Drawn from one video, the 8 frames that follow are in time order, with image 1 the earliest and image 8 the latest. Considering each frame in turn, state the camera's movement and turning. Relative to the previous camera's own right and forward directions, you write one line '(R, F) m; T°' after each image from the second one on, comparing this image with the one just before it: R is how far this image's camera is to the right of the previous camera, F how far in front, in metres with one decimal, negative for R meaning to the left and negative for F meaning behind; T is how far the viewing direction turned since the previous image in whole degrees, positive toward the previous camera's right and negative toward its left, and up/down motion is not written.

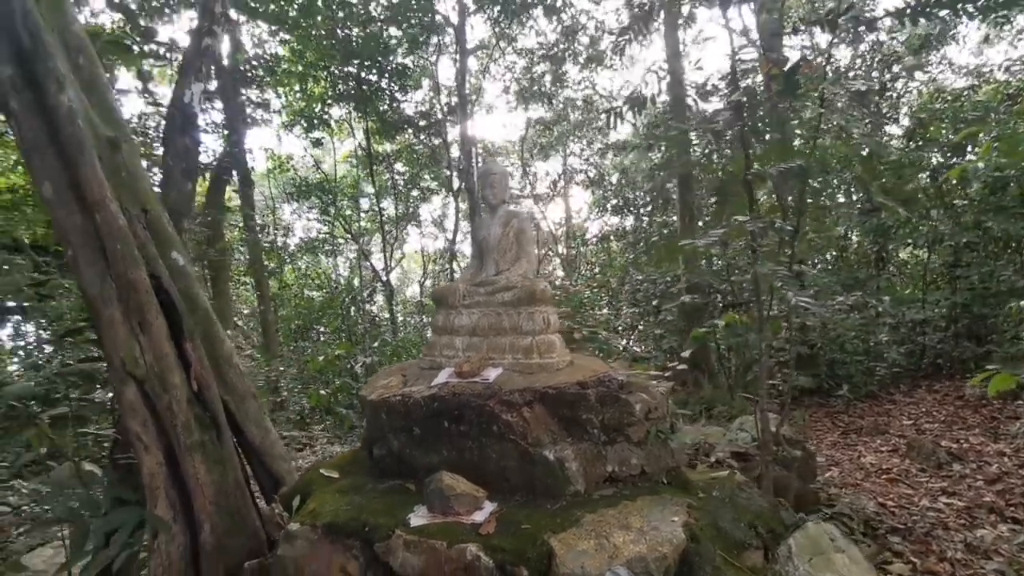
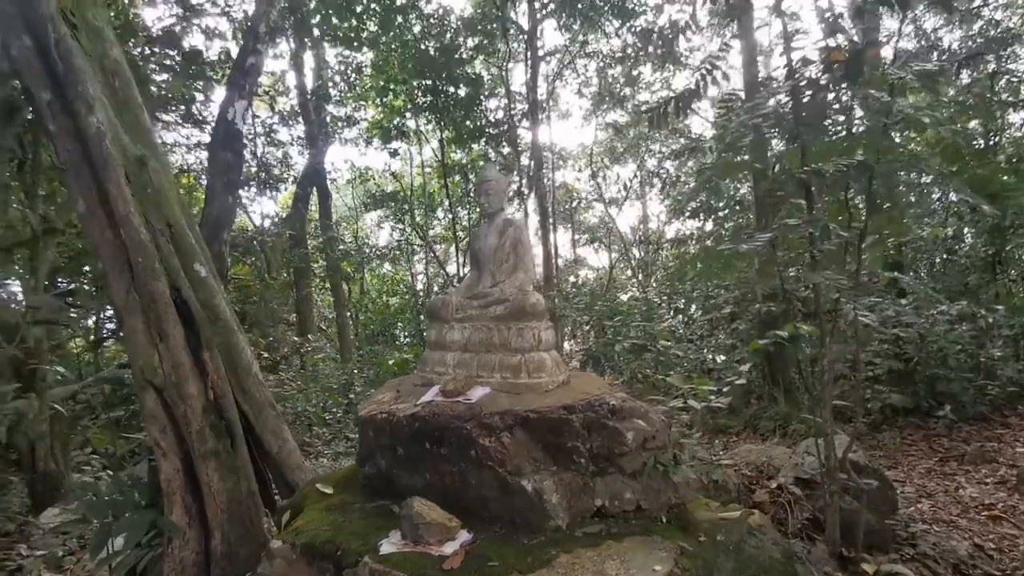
(+0.3, +0.2) m; -8°
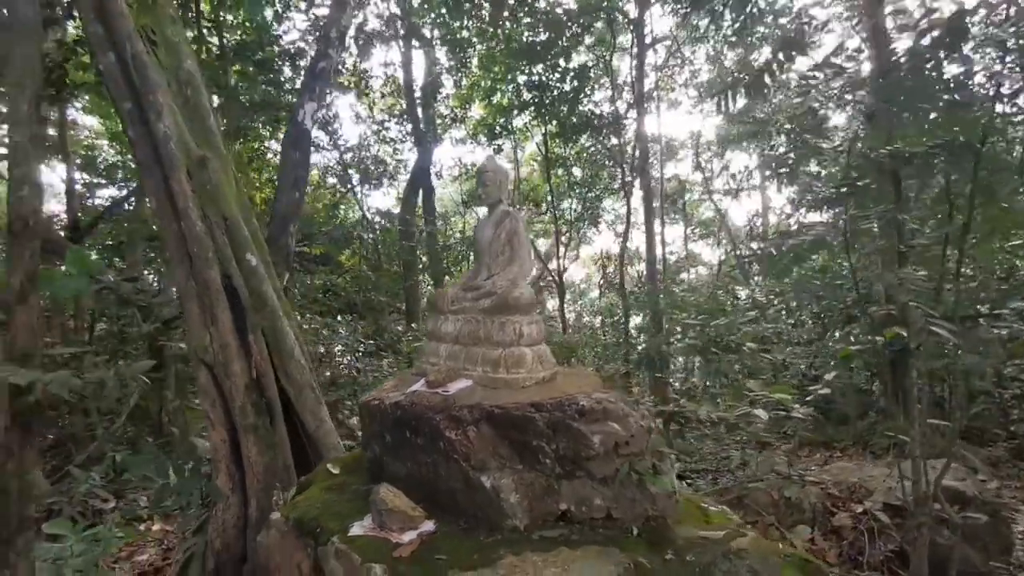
(+0.5, +0.1) m; -12°
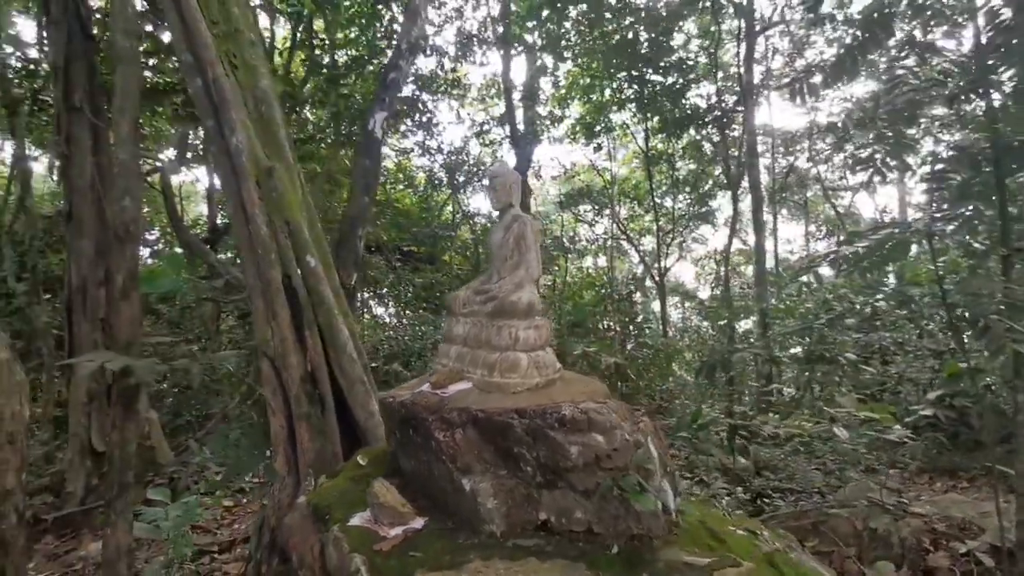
(+0.4, 0.0) m; -11°
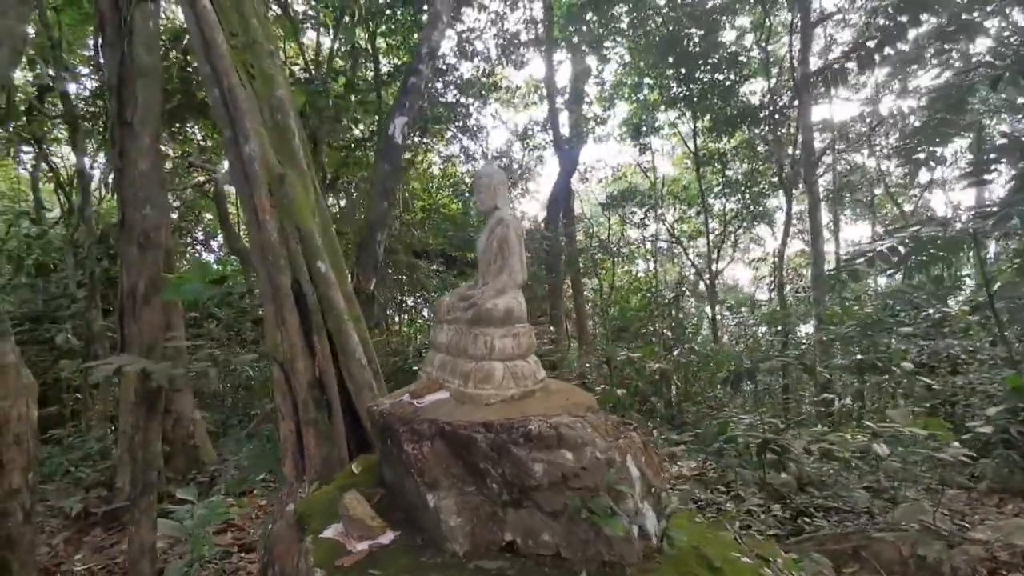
(+0.3, +0.1) m; -5°
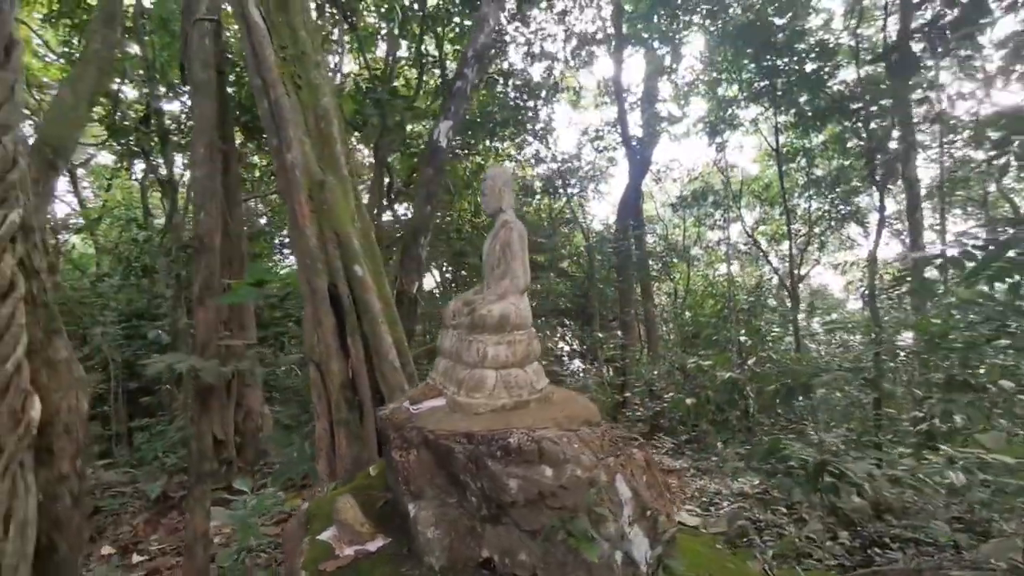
(+0.3, +0.1) m; -8°
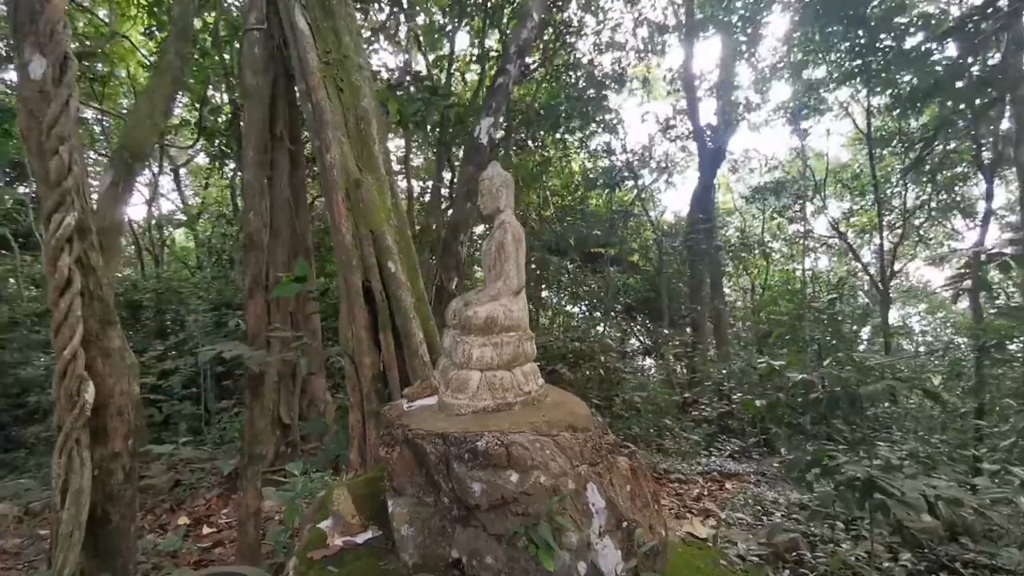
(+0.3, 0.0) m; -8°
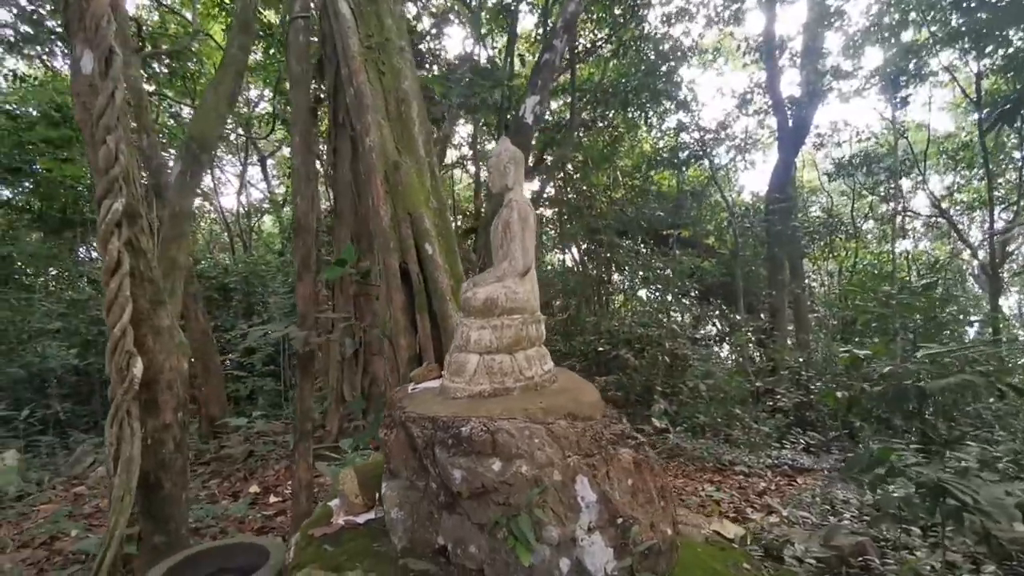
(+0.2, +0.1) m; -8°
